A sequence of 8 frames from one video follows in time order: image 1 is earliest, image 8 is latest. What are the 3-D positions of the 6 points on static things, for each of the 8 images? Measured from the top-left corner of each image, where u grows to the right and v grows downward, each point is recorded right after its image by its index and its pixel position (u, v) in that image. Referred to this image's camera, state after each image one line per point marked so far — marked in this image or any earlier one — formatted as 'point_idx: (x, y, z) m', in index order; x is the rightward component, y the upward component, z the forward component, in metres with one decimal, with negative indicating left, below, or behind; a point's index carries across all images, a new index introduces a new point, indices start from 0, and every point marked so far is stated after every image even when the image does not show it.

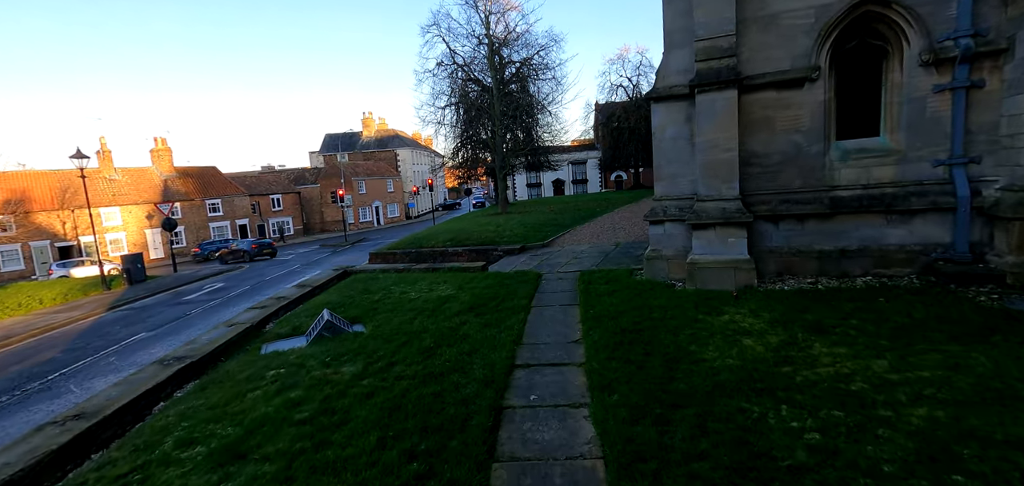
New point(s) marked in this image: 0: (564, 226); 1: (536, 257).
0: (+2.0, +0.6, +17.5) m
1: (+0.6, -0.4, +12.0) m
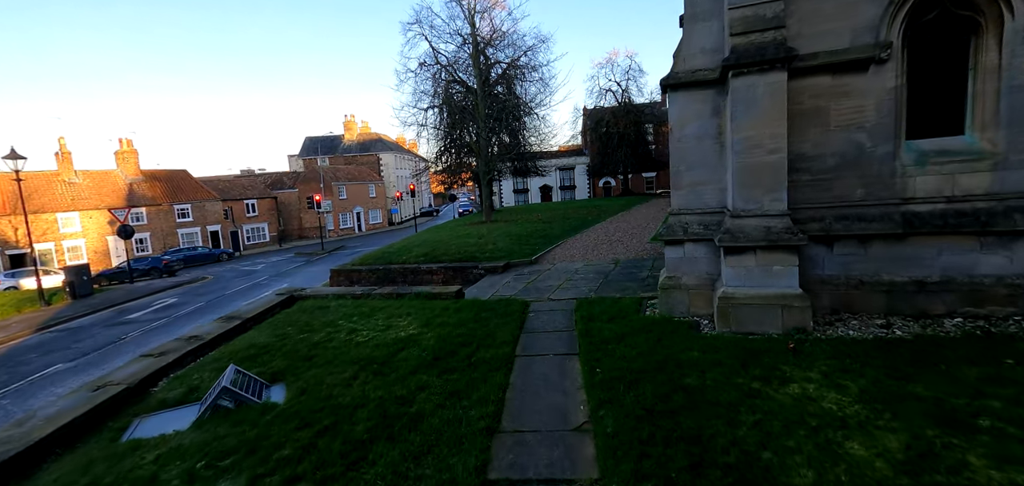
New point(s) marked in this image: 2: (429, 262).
0: (+1.4, +0.2, +15.8) m
1: (+0.3, -0.8, +10.2) m
2: (-2.1, -0.5, +12.3) m
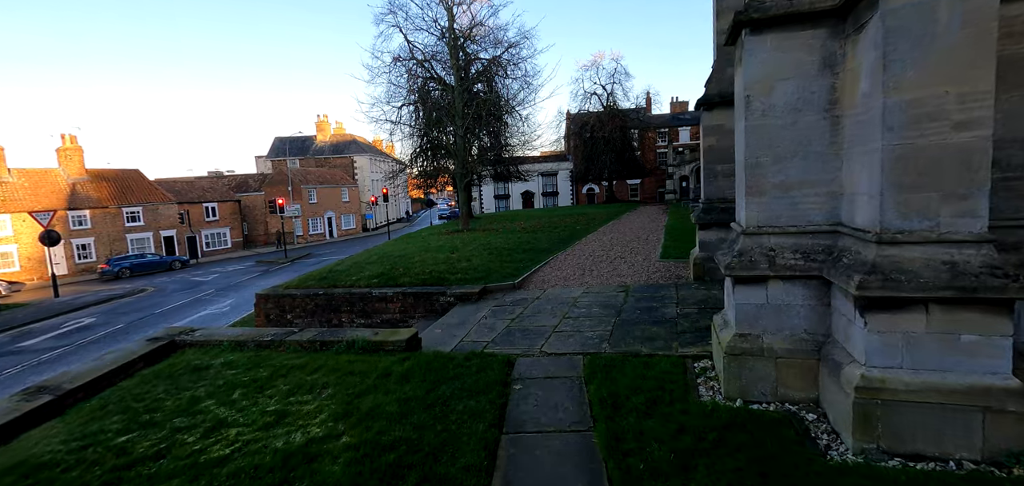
0: (+0.9, -0.2, +13.3) m
1: (-0.1, -1.1, +7.6) m
2: (-2.6, -0.9, +9.6) m
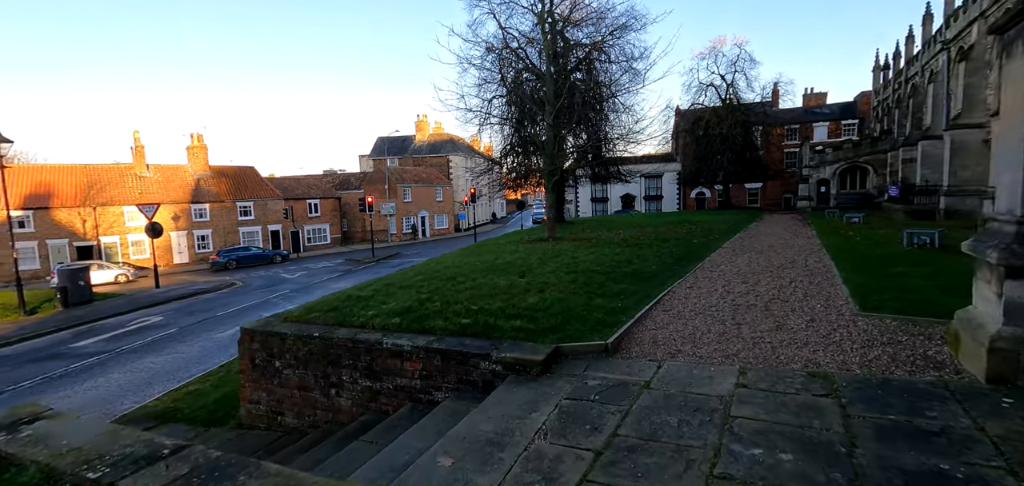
0: (+2.7, -0.7, +9.2) m
1: (+0.6, -1.5, +3.9) m
2: (-1.4, -1.2, +6.3) m
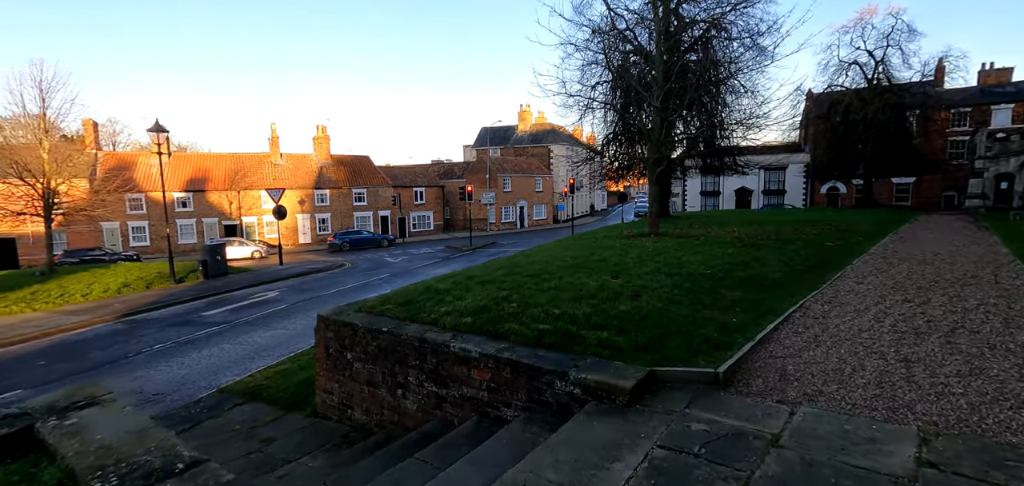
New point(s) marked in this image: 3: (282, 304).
0: (+4.3, -0.8, +7.6) m
1: (+1.0, -1.5, +2.9) m
2: (-0.4, -1.1, +5.6) m
3: (-8.3, -2.2, +16.9) m
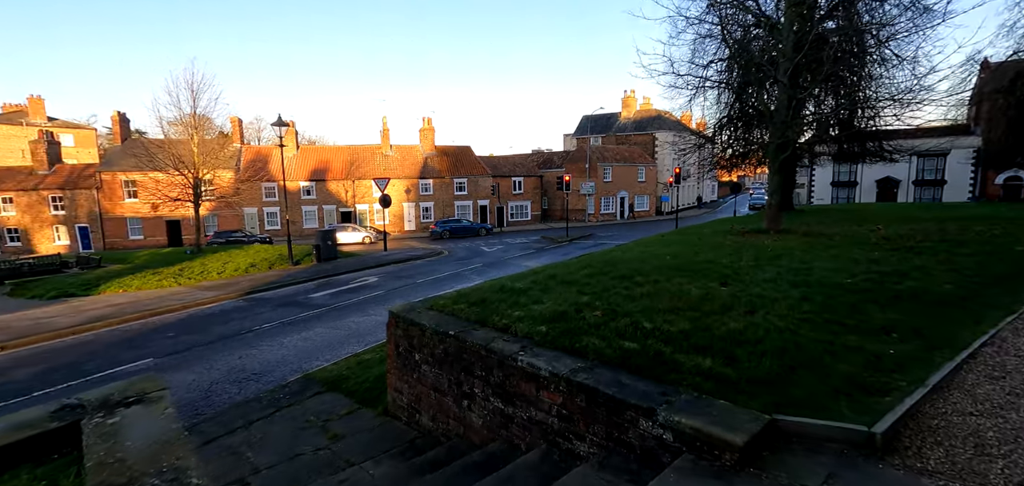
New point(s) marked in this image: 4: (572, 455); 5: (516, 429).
0: (+5.4, -0.8, +5.8) m
1: (+1.2, -1.6, +1.8) m
2: (+0.4, -1.1, +4.9) m
3: (-5.0, -1.7, +17.5) m
4: (+0.5, -1.9, +4.2) m
5: (0.0, -1.9, +4.8) m
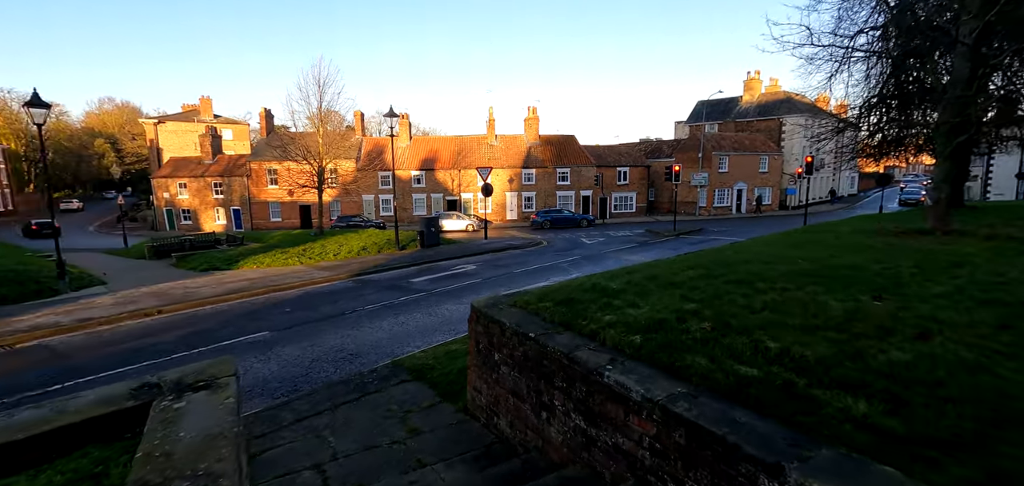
0: (+6.3, -1.0, +3.9) m
1: (+1.3, -1.7, +1.0) m
2: (+1.2, -1.1, +4.1) m
3: (-1.4, -1.3, +17.6) m
4: (+1.1, -1.9, +3.4) m
5: (+0.8, -1.8, +4.1) m
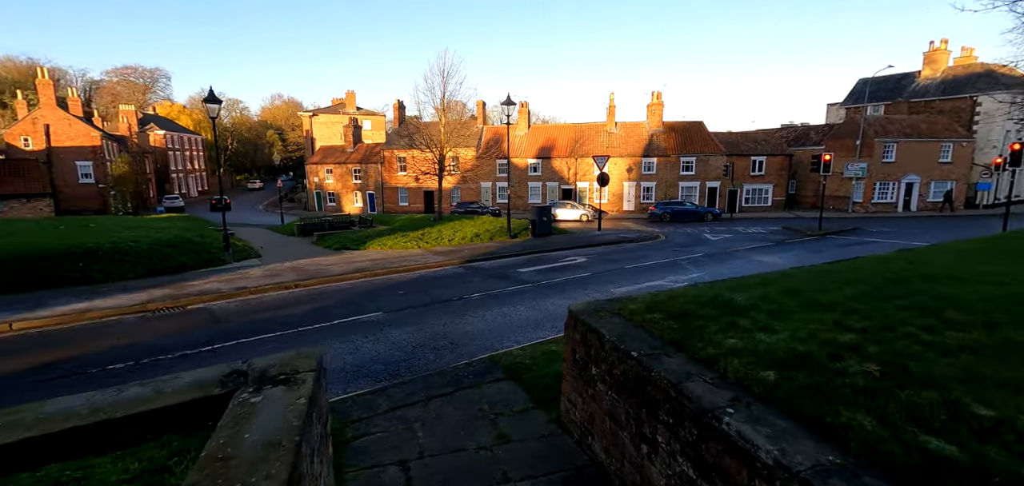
0: (+6.7, -1.3, +1.8) m
1: (+1.2, -1.8, +0.1) m
2: (+1.8, -1.1, +3.2) m
3: (+2.6, -1.0, +16.9) m
4: (+1.6, -2.0, +2.5) m
5: (+1.4, -1.9, +3.3) m
